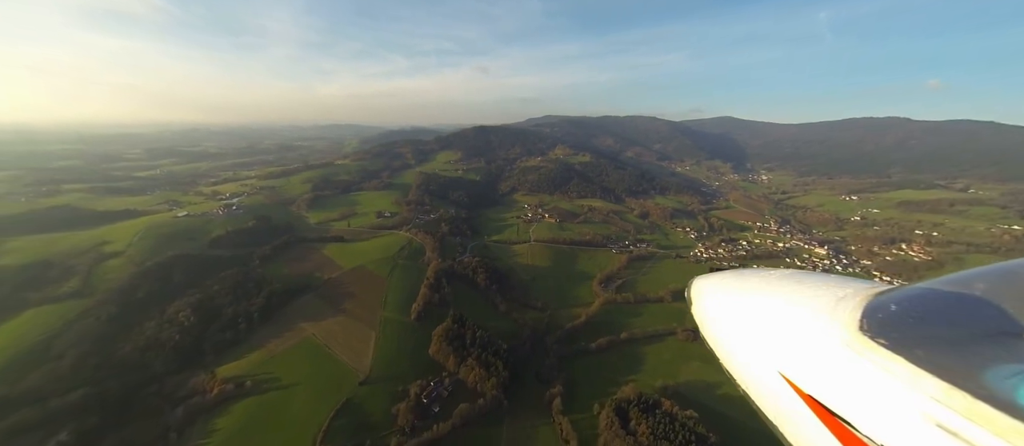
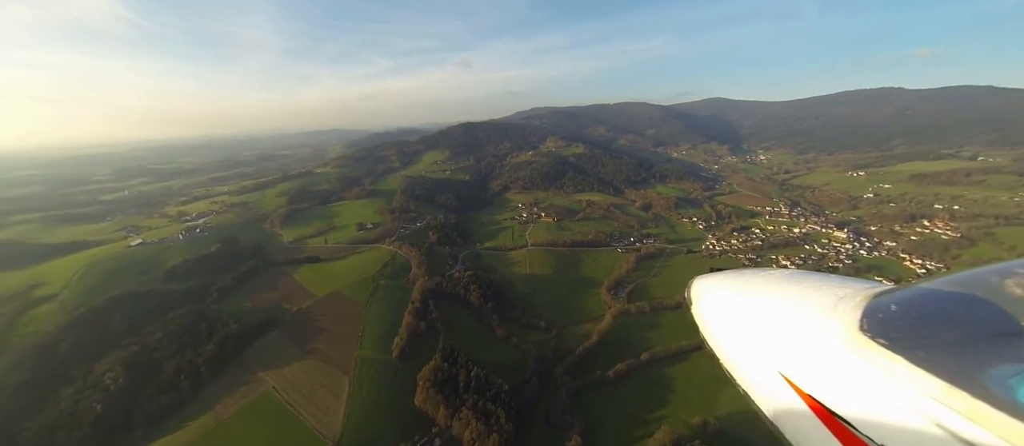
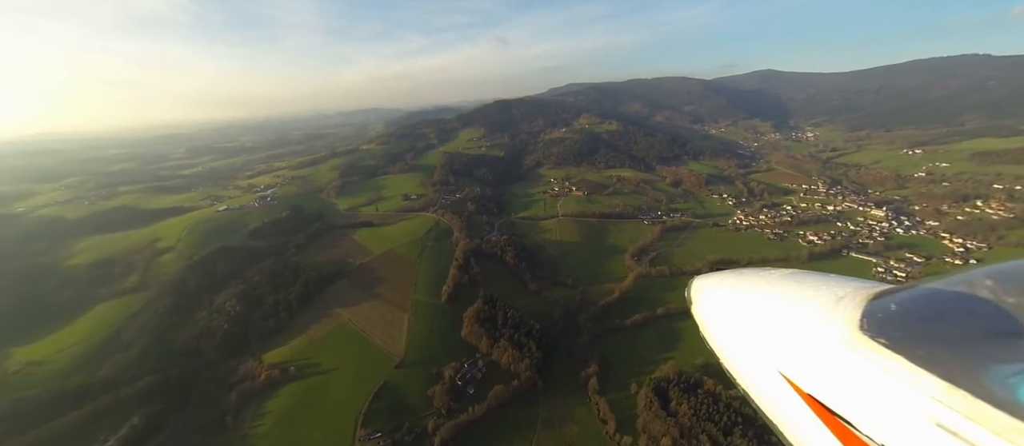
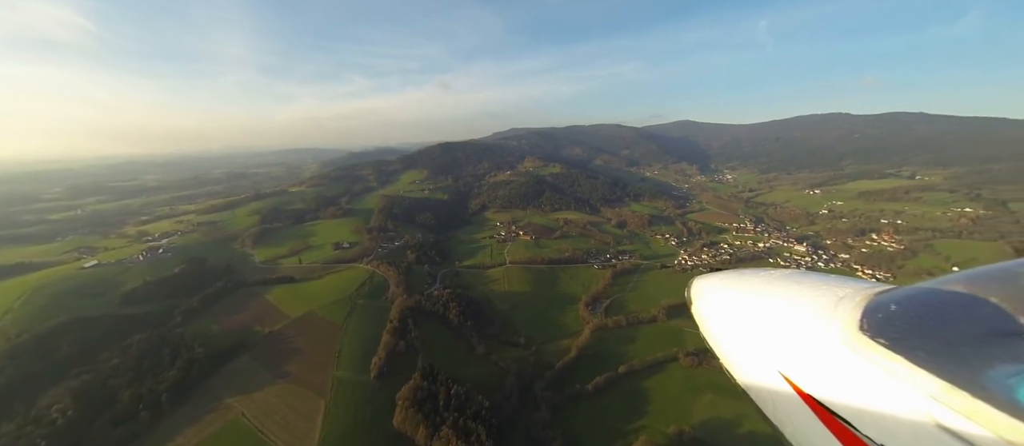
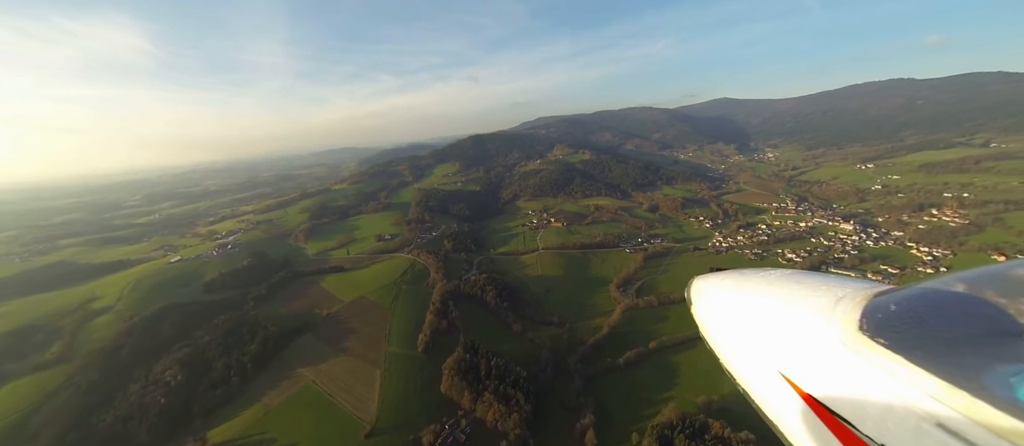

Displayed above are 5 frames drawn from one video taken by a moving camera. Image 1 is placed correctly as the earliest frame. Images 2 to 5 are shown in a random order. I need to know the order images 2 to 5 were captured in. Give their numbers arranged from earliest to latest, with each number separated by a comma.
3, 5, 4, 2
